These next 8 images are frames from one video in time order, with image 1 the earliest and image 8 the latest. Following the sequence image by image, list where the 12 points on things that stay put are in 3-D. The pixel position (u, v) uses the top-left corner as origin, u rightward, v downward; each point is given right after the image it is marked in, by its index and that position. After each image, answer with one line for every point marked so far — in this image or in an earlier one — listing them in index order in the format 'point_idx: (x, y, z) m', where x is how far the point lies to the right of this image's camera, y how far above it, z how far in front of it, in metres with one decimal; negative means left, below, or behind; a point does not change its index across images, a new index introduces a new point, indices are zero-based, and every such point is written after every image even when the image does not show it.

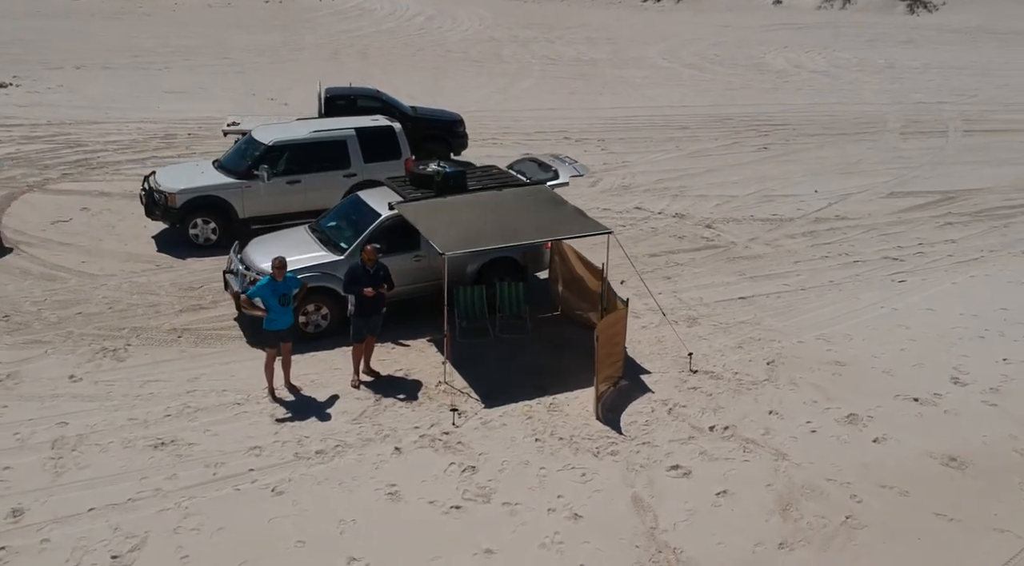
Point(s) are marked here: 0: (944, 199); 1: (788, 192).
0: (+8.4, +1.6, +17.6) m
1: (+5.4, +1.8, +17.8) m
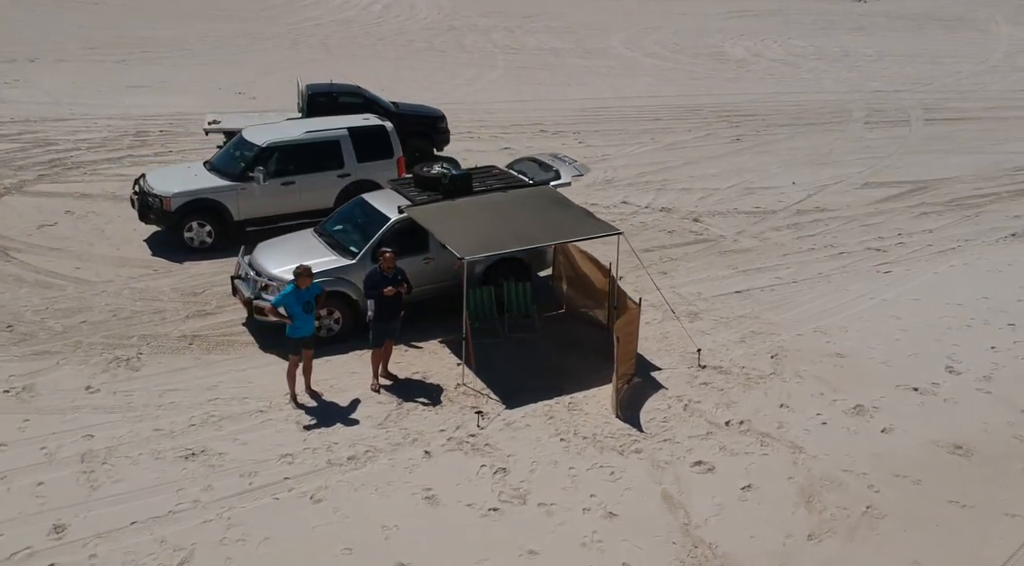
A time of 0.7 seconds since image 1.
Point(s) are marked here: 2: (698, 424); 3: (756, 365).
0: (+8.1, +1.9, +18.2) m
1: (+5.1, +2.0, +18.2) m
2: (+1.9, -1.5, +9.4) m
3: (+2.9, -1.0, +10.7) m
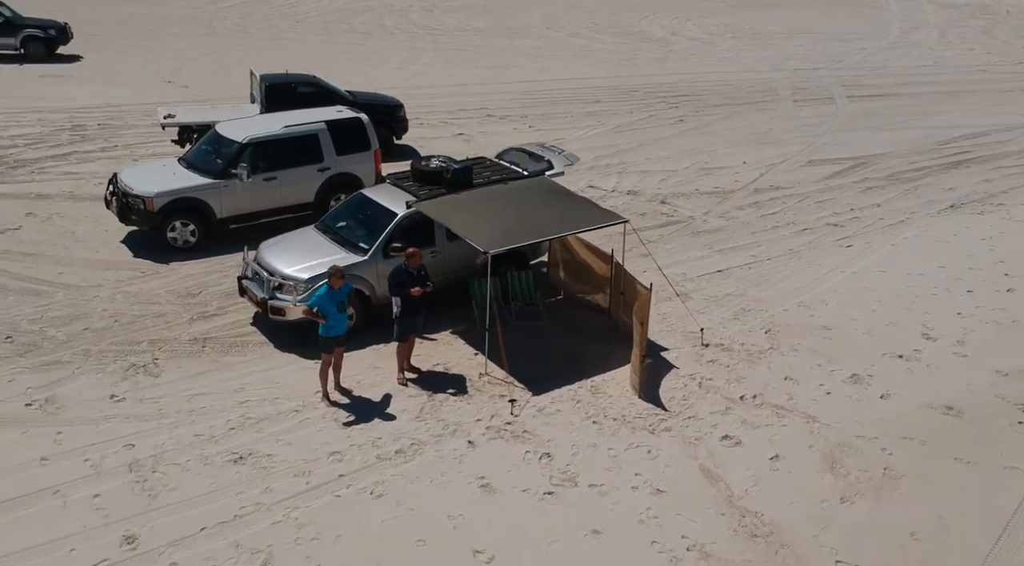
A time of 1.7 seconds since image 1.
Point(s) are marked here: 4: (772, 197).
0: (+7.3, +2.5, +19.3) m
1: (+4.3, +2.5, +18.9) m
2: (+2.2, -1.3, +10.0) m
3: (+3.0, -0.7, +11.3) m
4: (+4.8, +1.6, +16.9) m
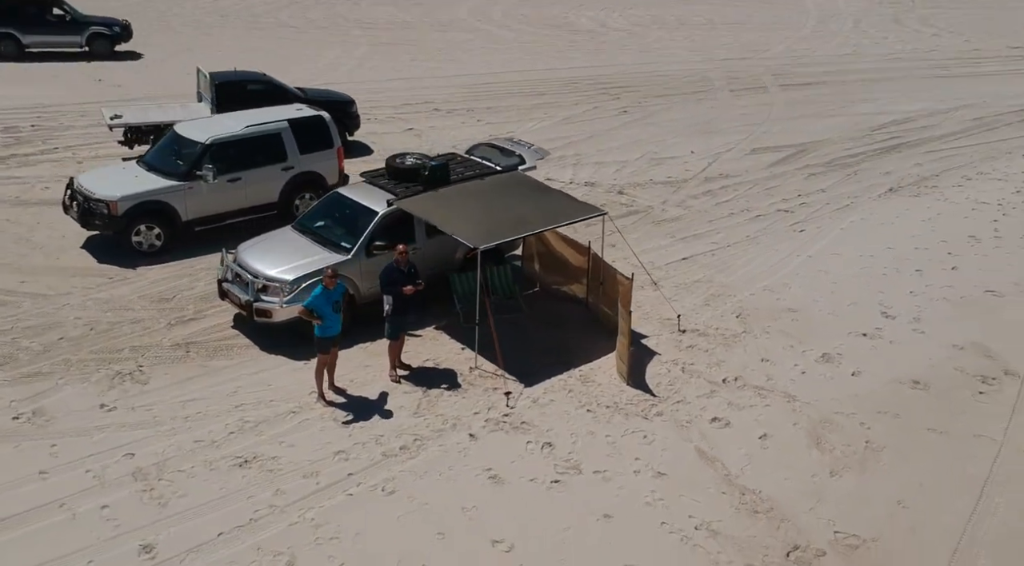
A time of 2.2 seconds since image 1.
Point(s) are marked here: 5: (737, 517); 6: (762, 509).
0: (+6.3, +2.9, +20.0) m
1: (+3.3, +2.8, +19.4) m
2: (+2.1, -1.1, +10.3) m
3: (+2.8, -0.5, +11.8) m
4: (+4.1, +1.9, +17.4) m
5: (+2.0, -2.1, +8.1) m
6: (+2.3, -2.0, +8.2) m
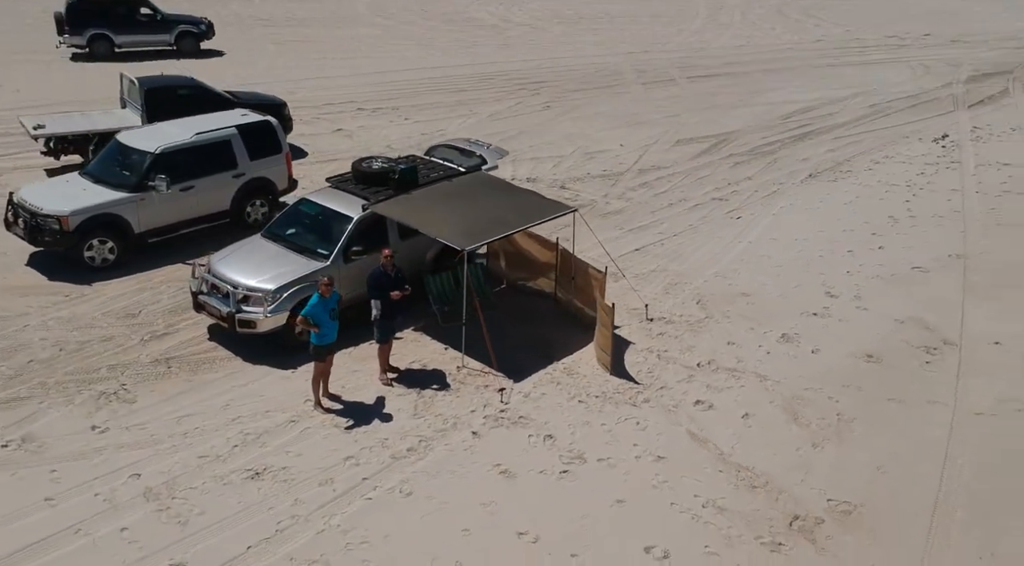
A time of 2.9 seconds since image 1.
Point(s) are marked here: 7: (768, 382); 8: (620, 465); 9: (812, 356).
0: (+4.7, +3.2, +20.8) m
1: (+1.9, +3.0, +19.9) m
2: (+2.0, -1.0, +10.8) m
3: (+2.4, -0.4, +12.3) m
4: (+2.9, +2.1, +18.0) m
5: (+2.1, -2.0, +8.6) m
6: (+2.4, -1.9, +8.8) m
7: (+3.0, -1.2, +10.7) m
8: (+1.1, -1.8, +8.9) m
9: (+3.7, -0.9, +11.4) m
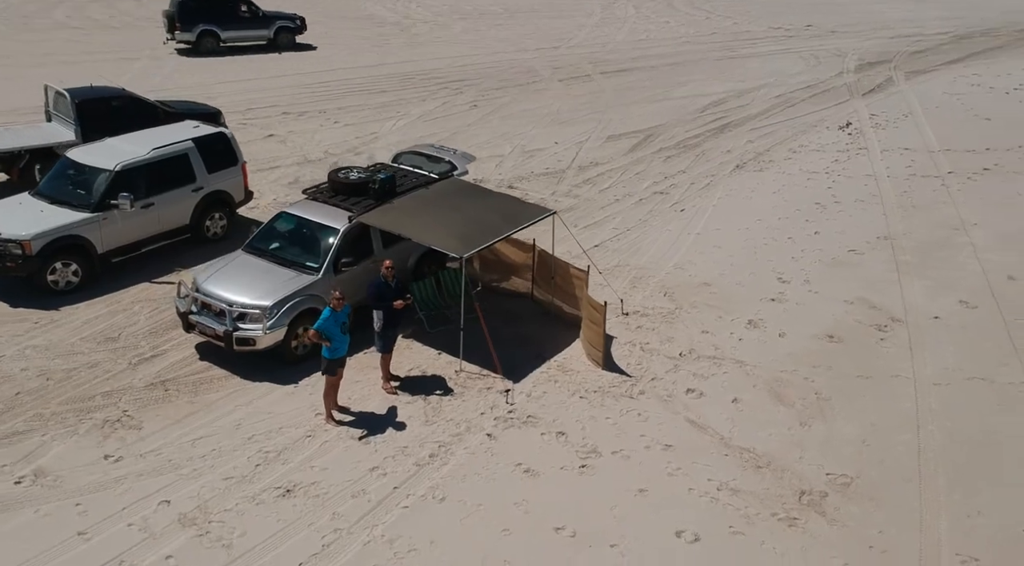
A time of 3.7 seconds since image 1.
0: (+3.2, +3.5, +21.6) m
1: (+0.5, +3.1, +20.3) m
2: (+1.9, -1.0, +11.4) m
3: (+2.1, -0.3, +12.9) m
4: (+1.8, +2.2, +18.6) m
5: (+2.4, -1.9, +9.2) m
6: (+2.6, -1.9, +9.4) m
7: (+2.9, -1.0, +11.3) m
8: (+1.2, -1.8, +9.4) m
9: (+3.6, -0.8, +12.1) m
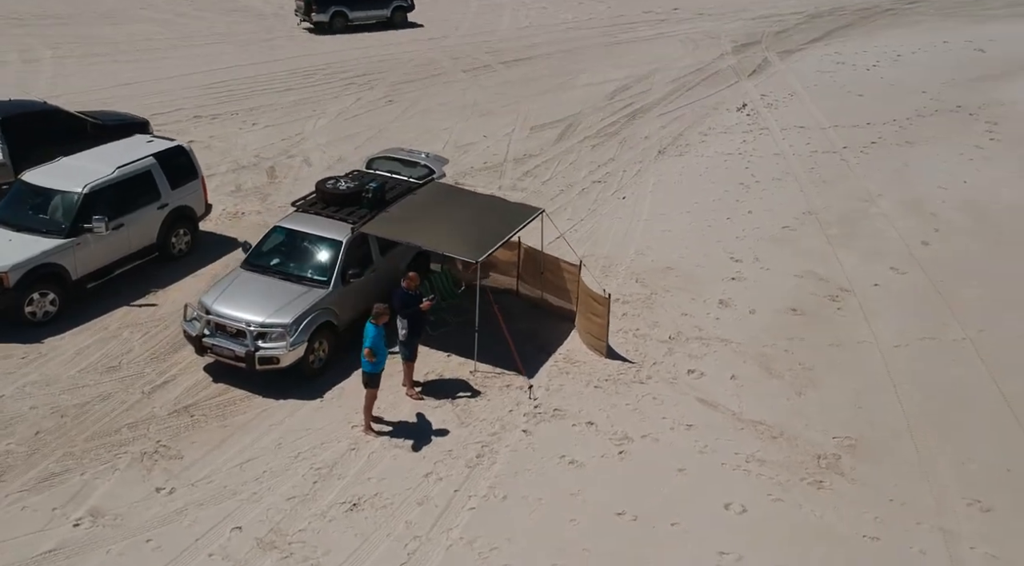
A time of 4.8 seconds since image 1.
0: (+1.3, +3.9, +22.3) m
1: (-1.1, +3.3, +20.6) m
2: (+1.9, -0.8, +12.1) m
3: (+1.8, -0.1, +13.6) m
4: (+0.5, +2.5, +19.1) m
5: (+2.8, -1.8, +10.0) m
6: (+3.0, -1.7, +10.2) m
7: (+3.0, -0.8, +12.2) m
8: (+1.6, -1.7, +10.0) m
9: (+3.4, -0.5, +13.1) m
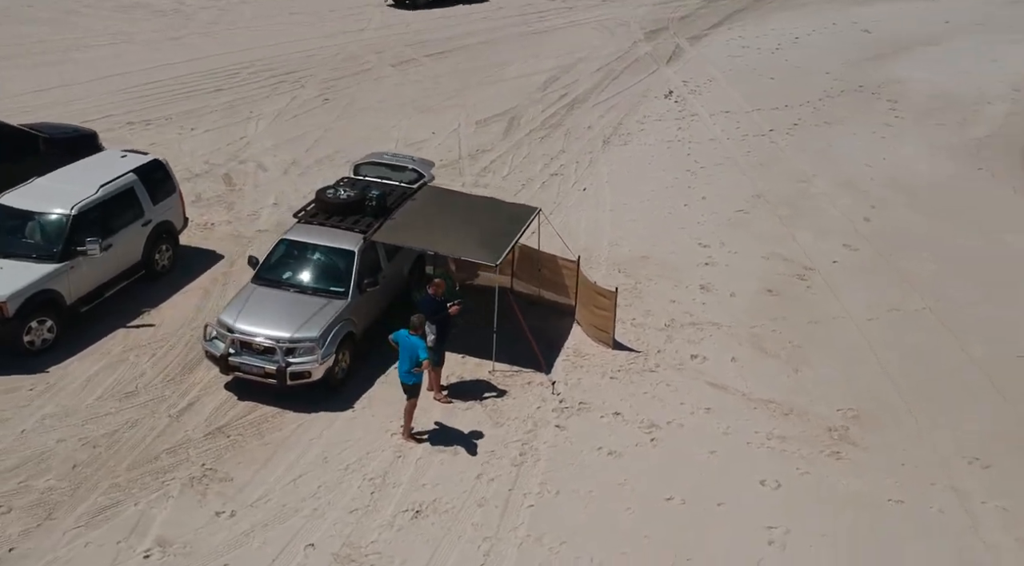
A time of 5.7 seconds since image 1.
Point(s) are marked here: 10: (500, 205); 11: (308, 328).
0: (-0.1, +4.1, +22.6) m
1: (-2.2, +3.3, +20.6) m
2: (+2.0, -0.7, +12.6) m
3: (+1.7, 0.0, +14.1) m
4: (-0.5, +2.6, +19.4) m
5: (+3.1, -1.6, +10.7) m
6: (+3.3, -1.5, +10.9) m
7: (+3.0, -0.6, +12.8) m
8: (+2.0, -1.6, +10.5) m
9: (+3.4, -0.3, +13.8) m
10: (-0.1, +1.1, +12.6) m
11: (-2.4, -0.5, +10.3) m
